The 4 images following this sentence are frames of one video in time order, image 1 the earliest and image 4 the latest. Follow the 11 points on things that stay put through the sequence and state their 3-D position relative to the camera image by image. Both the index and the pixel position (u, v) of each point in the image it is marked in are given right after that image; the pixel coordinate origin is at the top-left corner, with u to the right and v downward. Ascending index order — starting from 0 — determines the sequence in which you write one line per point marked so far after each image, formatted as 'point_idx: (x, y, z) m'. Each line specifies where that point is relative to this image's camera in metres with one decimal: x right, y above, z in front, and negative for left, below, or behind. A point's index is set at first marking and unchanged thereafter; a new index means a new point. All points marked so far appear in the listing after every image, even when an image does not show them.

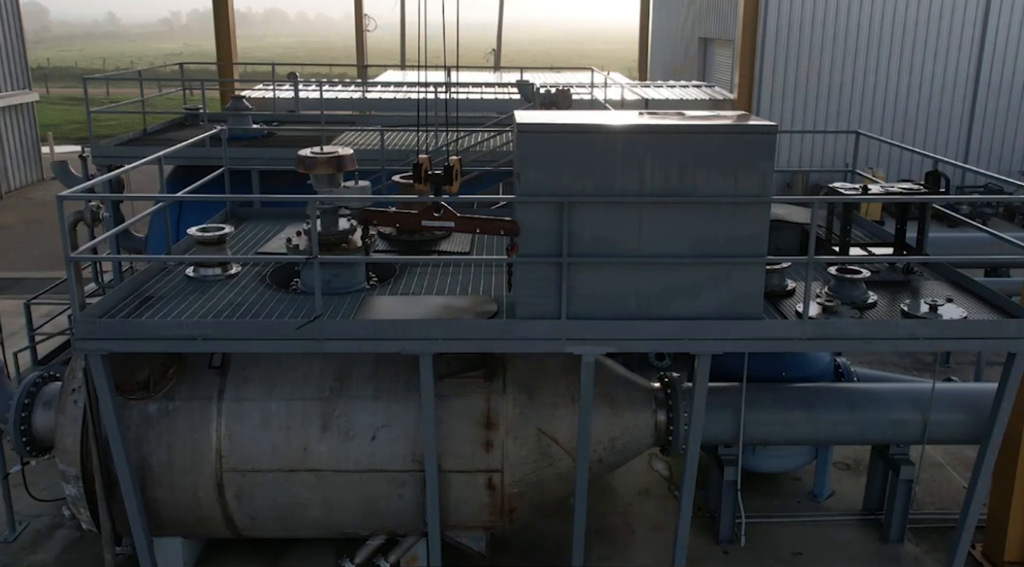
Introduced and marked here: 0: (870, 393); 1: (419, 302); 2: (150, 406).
0: (+3.1, -0.9, +7.3) m
1: (-0.7, -0.1, +6.4) m
2: (-2.7, -0.9, +6.4) m
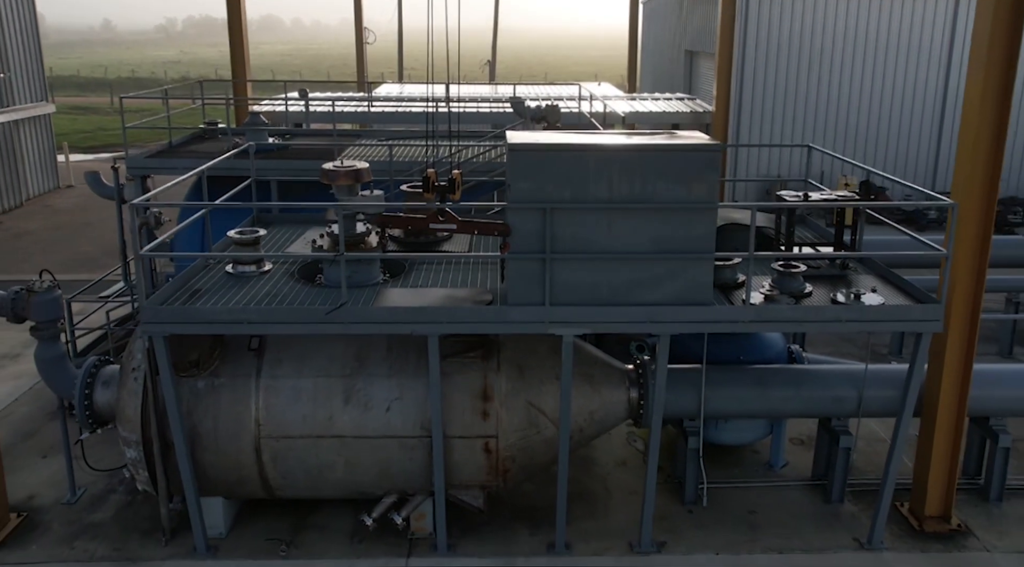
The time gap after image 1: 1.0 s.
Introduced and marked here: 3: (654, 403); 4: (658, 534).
0: (+3.0, -0.9, +8.5) m
1: (-0.8, -0.1, +7.5) m
2: (-2.8, -0.9, +7.6) m
3: (+1.3, -1.1, +7.7) m
4: (+1.4, -2.4, +8.3) m
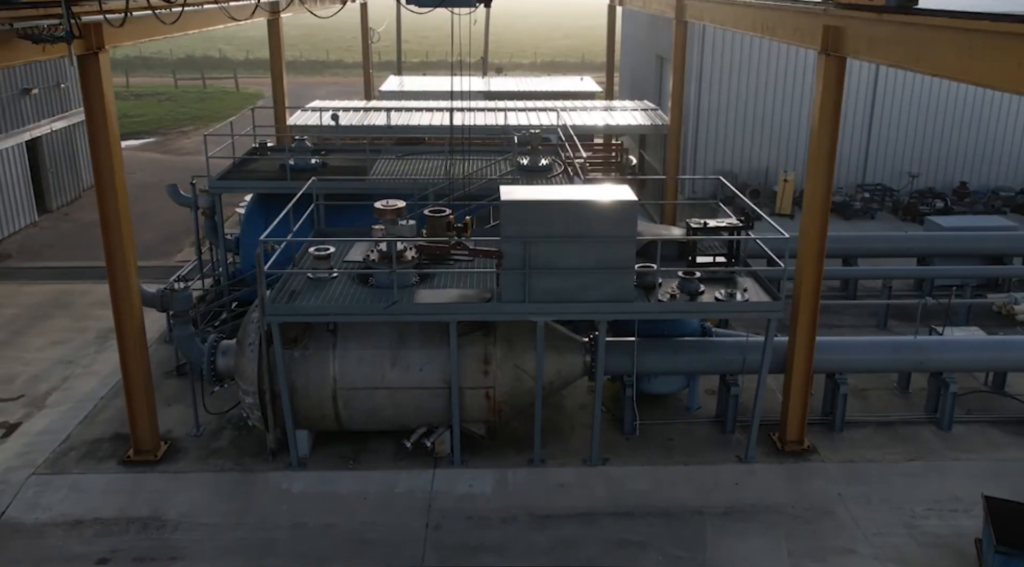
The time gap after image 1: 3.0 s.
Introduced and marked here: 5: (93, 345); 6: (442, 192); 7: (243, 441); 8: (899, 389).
0: (+2.9, -0.9, +12.3) m
1: (-0.9, -0.1, +11.3) m
2: (-2.9, -0.9, +11.4) m
3: (+1.2, -1.1, +11.5) m
4: (+1.3, -2.4, +12.2) m
5: (-7.8, -1.2, +15.8) m
6: (-1.2, +1.6, +15.0) m
7: (-3.9, -2.3, +12.4) m
8: (+6.3, -1.7, +13.8) m
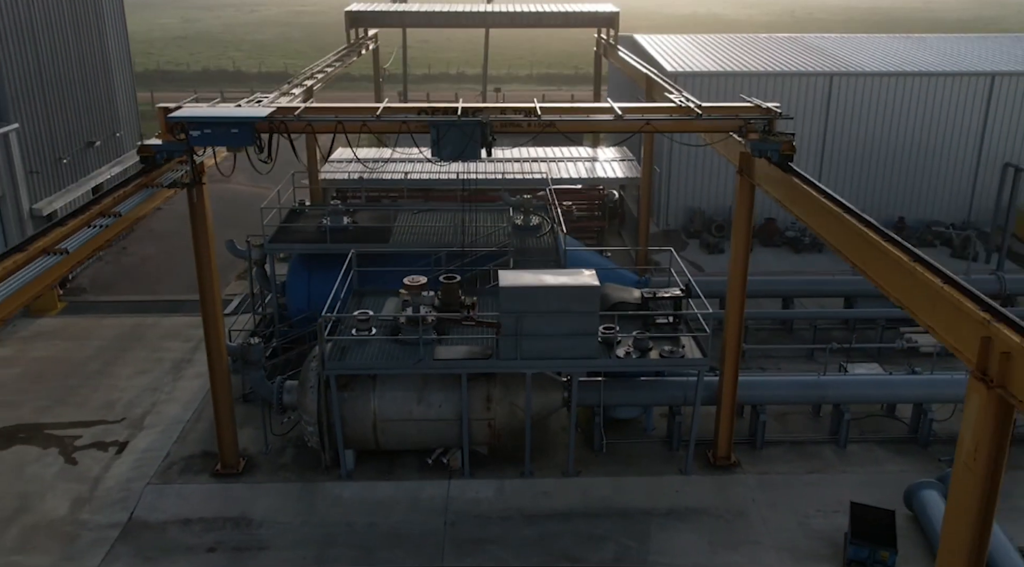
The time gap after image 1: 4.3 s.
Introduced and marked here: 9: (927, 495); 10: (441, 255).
0: (+2.8, -1.9, +16.0) m
1: (-0.9, -1.2, +15.0) m
2: (-3.0, -1.9, +15.1) m
3: (+1.1, -2.1, +15.3) m
4: (+1.3, -3.4, +16.0) m
5: (-7.9, -2.1, +19.6) m
6: (-1.3, +0.6, +18.8) m
7: (-4.0, -3.3, +16.1) m
8: (+6.2, -2.7, +17.6) m
9: (+6.8, -3.5, +14.1) m
10: (-1.6, +0.7, +18.9) m
